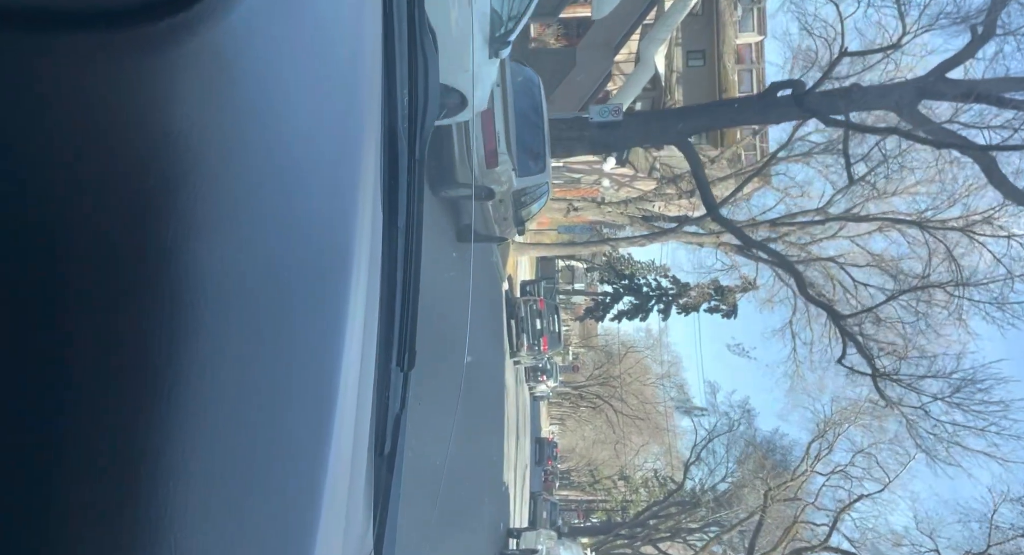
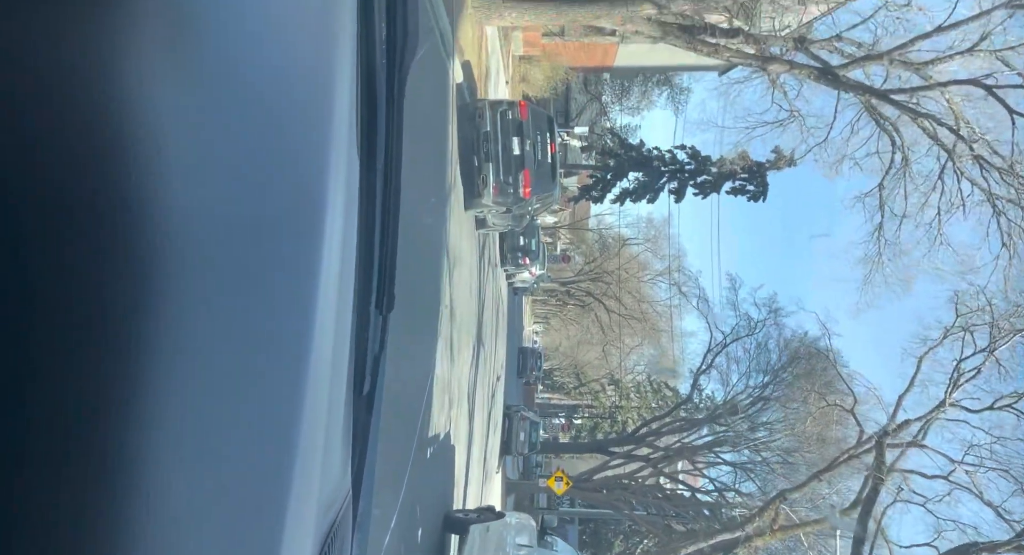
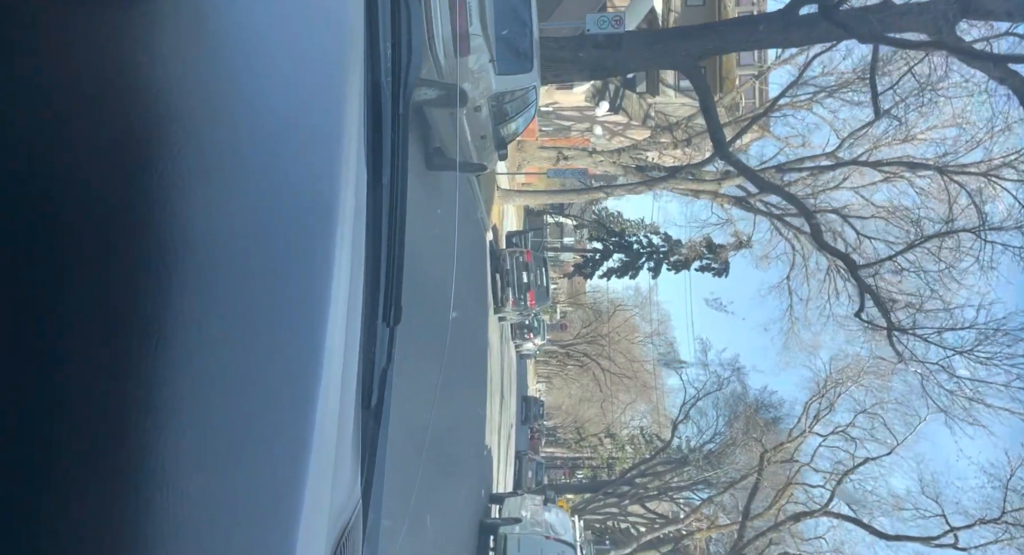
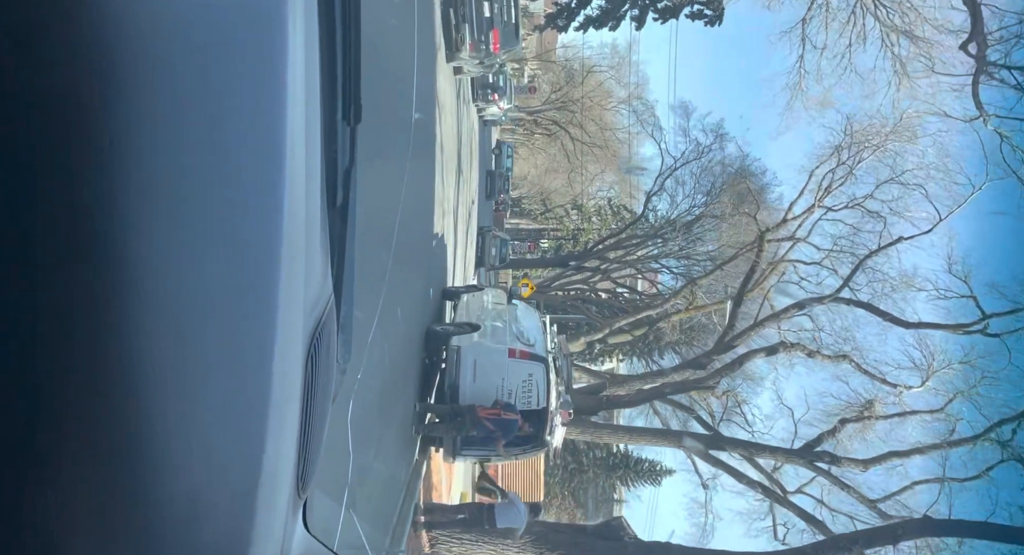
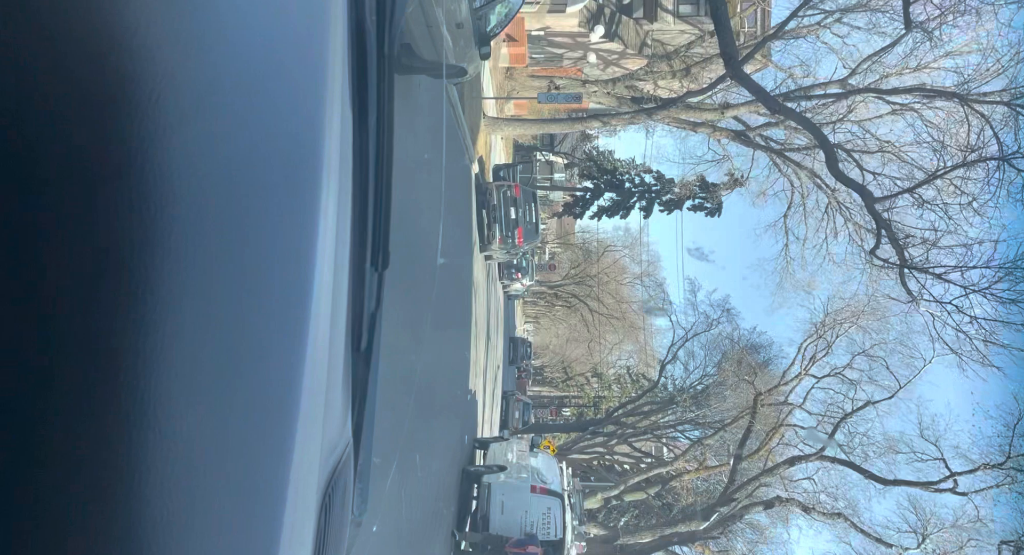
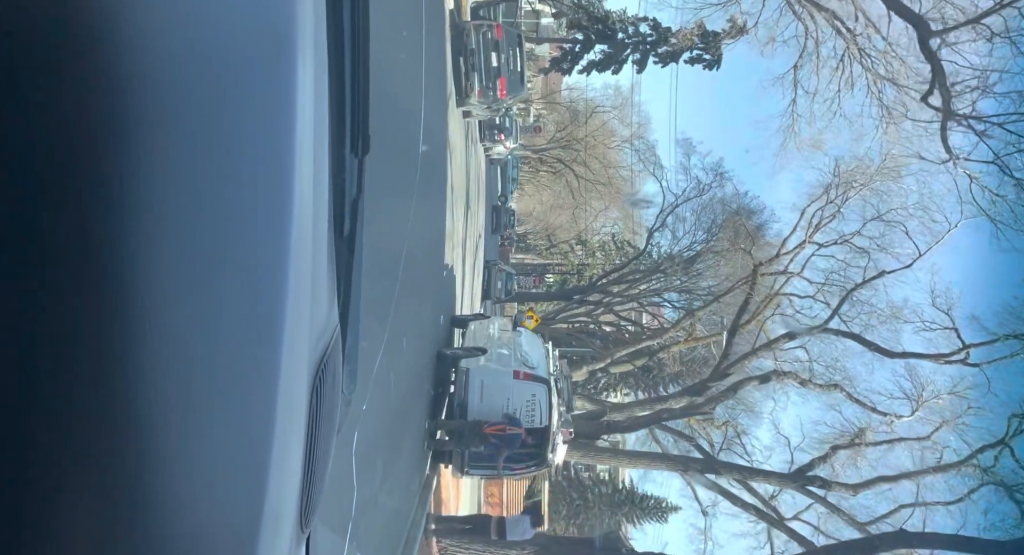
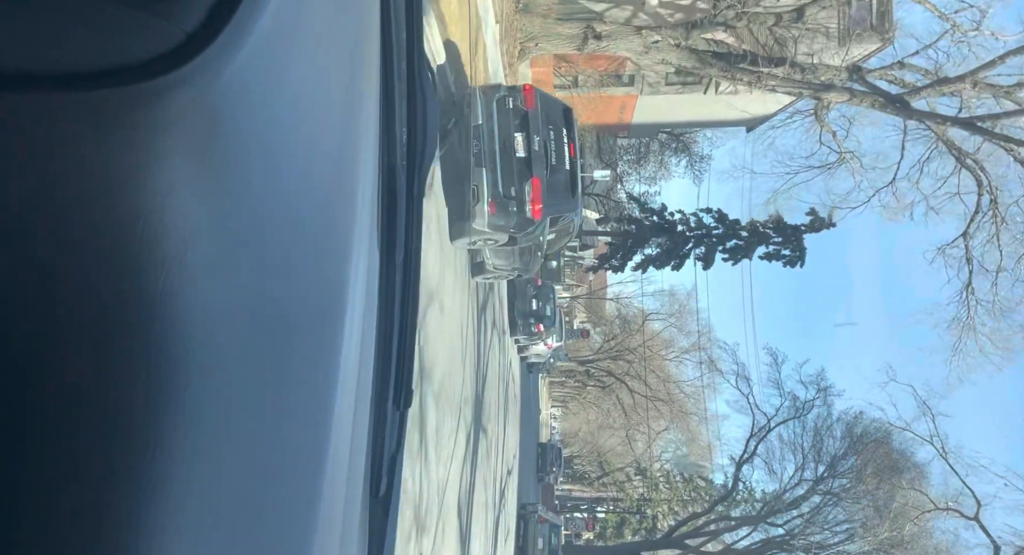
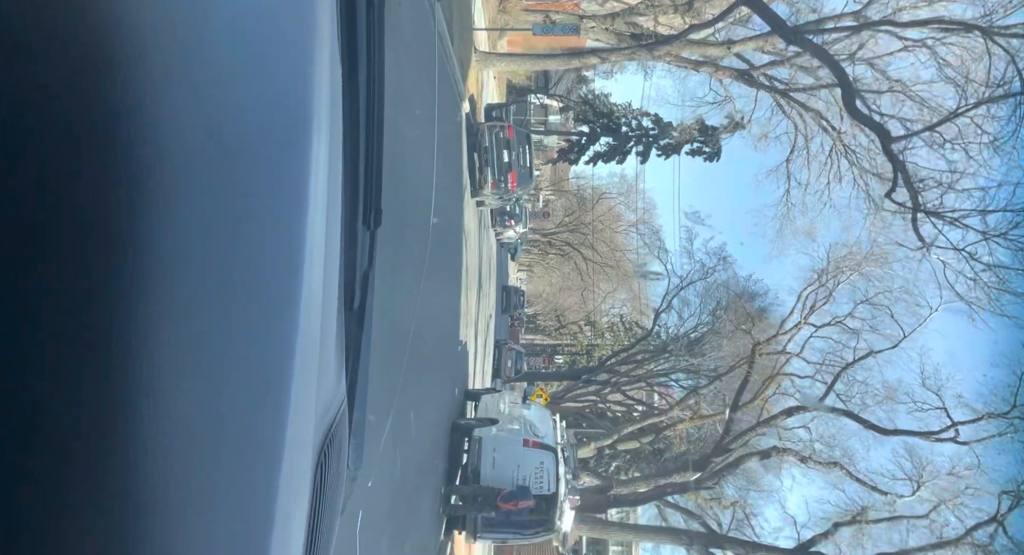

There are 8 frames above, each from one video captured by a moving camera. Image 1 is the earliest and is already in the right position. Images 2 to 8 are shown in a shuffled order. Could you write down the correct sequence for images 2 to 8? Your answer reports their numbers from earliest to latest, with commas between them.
3, 5, 8, 6, 4, 2, 7
